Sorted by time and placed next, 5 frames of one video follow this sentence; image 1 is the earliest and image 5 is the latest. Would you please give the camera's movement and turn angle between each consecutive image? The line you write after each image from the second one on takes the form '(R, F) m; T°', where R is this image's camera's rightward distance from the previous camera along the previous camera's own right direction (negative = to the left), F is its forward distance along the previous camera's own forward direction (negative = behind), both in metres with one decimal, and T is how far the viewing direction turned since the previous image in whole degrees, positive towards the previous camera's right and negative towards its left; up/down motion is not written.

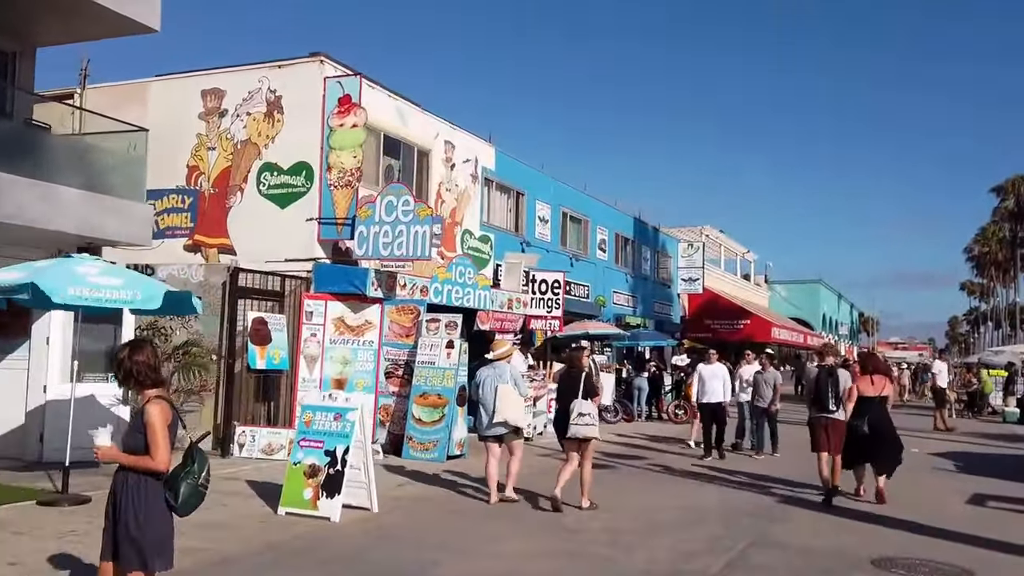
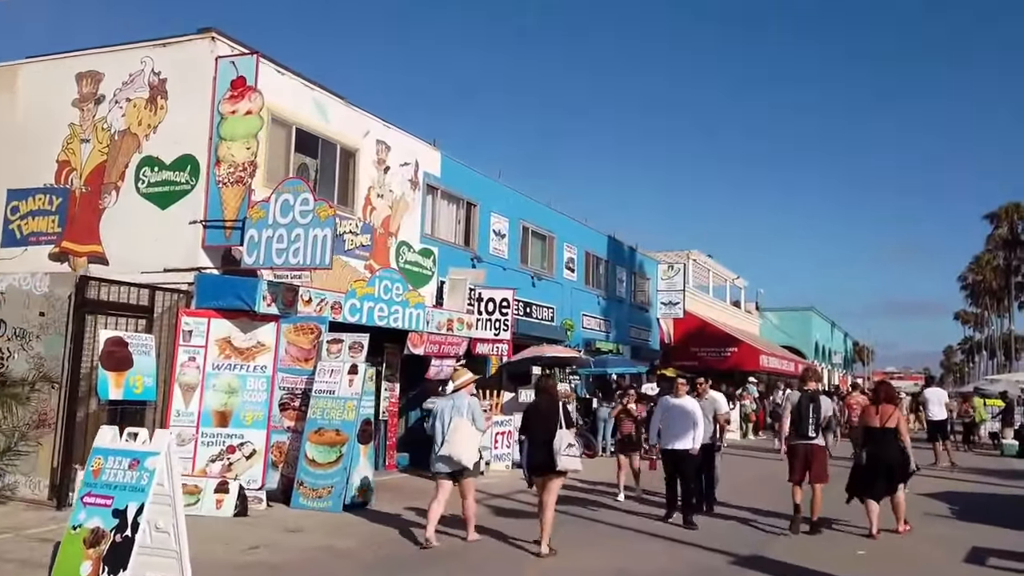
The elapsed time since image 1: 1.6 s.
(+1.1, +2.1) m; 0°
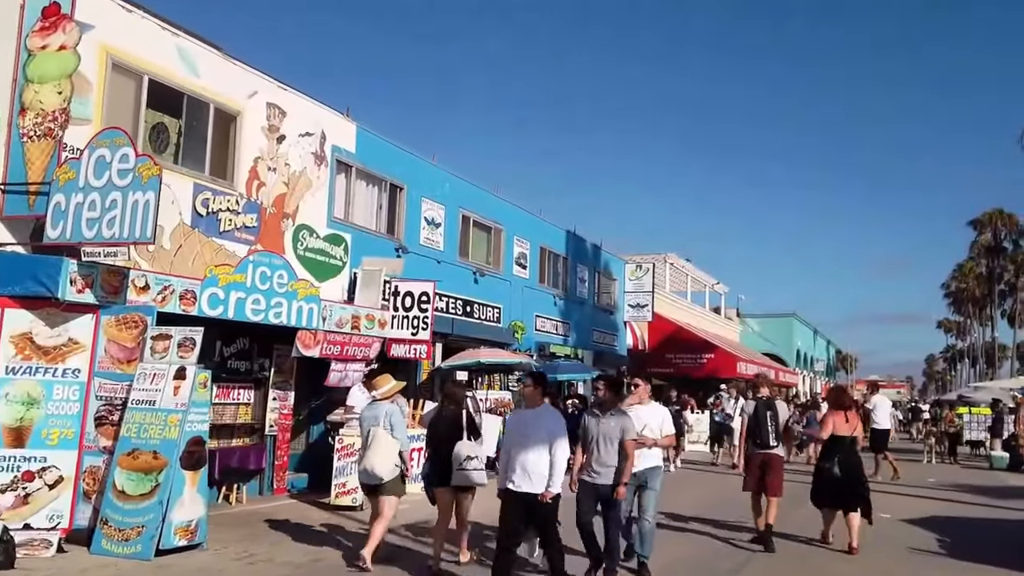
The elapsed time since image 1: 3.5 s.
(+1.2, +2.4) m; +1°
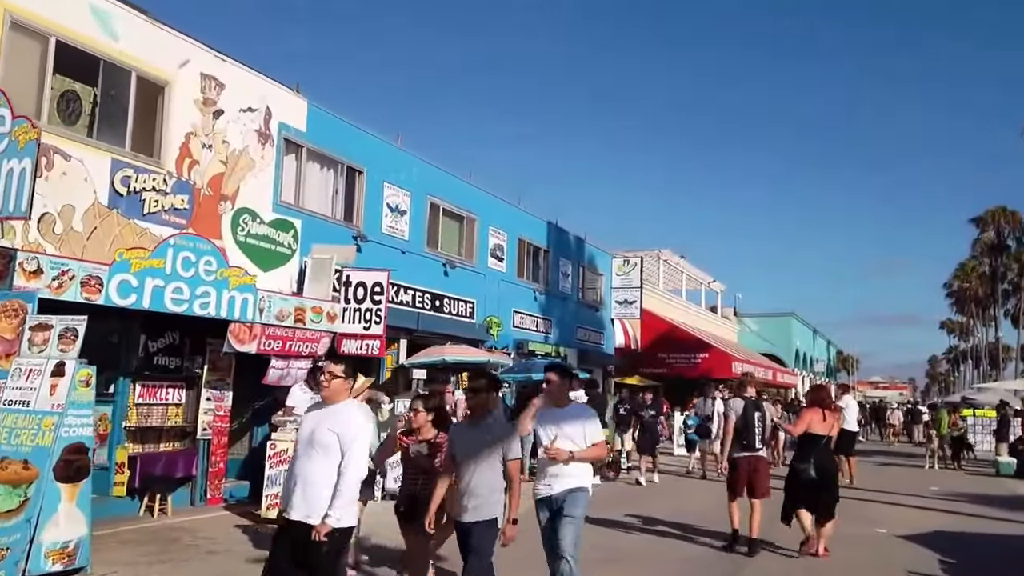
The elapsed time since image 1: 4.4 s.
(+0.6, +1.2) m; 0°
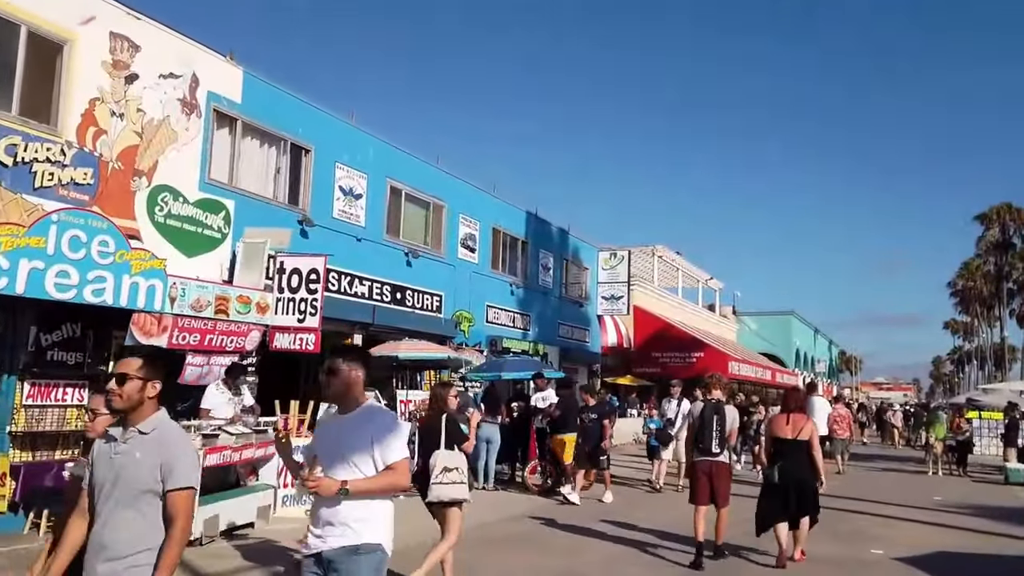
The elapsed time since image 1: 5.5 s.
(+0.7, +1.4) m; 0°
